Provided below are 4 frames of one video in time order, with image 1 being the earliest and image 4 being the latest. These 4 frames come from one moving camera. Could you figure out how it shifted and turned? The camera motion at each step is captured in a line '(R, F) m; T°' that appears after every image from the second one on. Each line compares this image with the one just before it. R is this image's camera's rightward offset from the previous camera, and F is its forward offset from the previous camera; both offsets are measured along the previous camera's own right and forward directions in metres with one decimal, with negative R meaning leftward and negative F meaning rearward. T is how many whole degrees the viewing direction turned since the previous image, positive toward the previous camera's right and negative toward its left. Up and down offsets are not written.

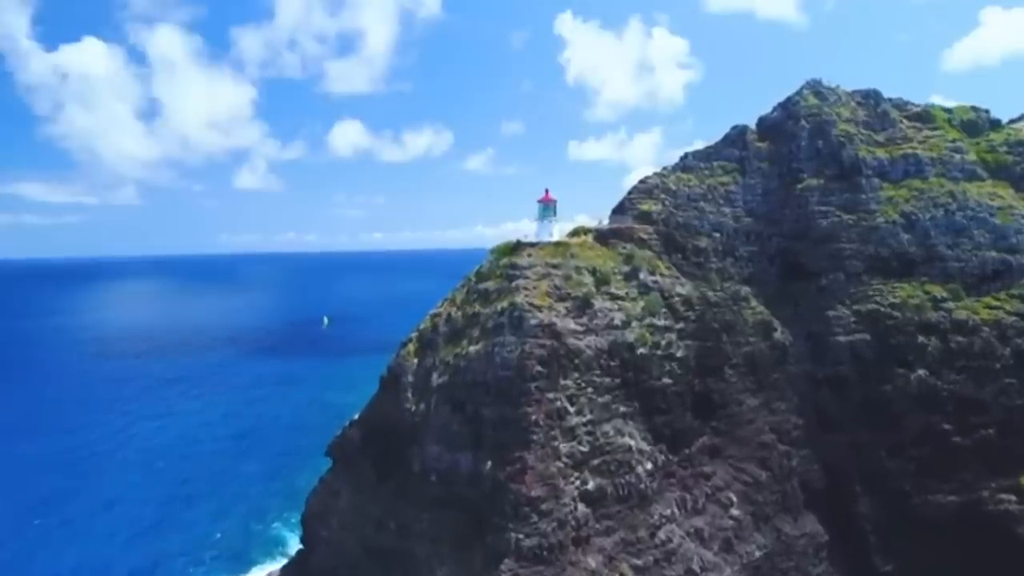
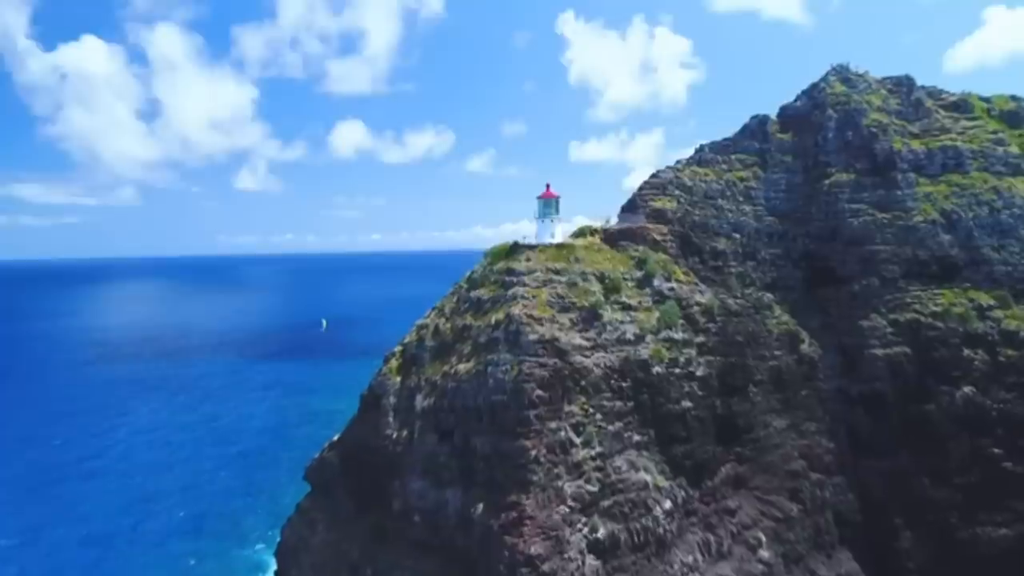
(+0.1, +3.8) m; 0°
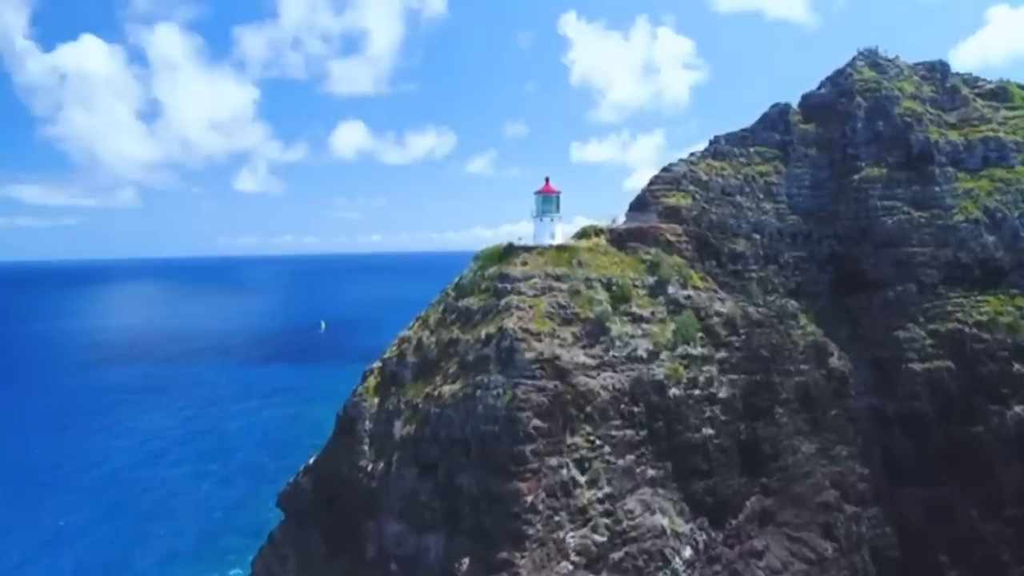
(+0.2, +3.4) m; 0°
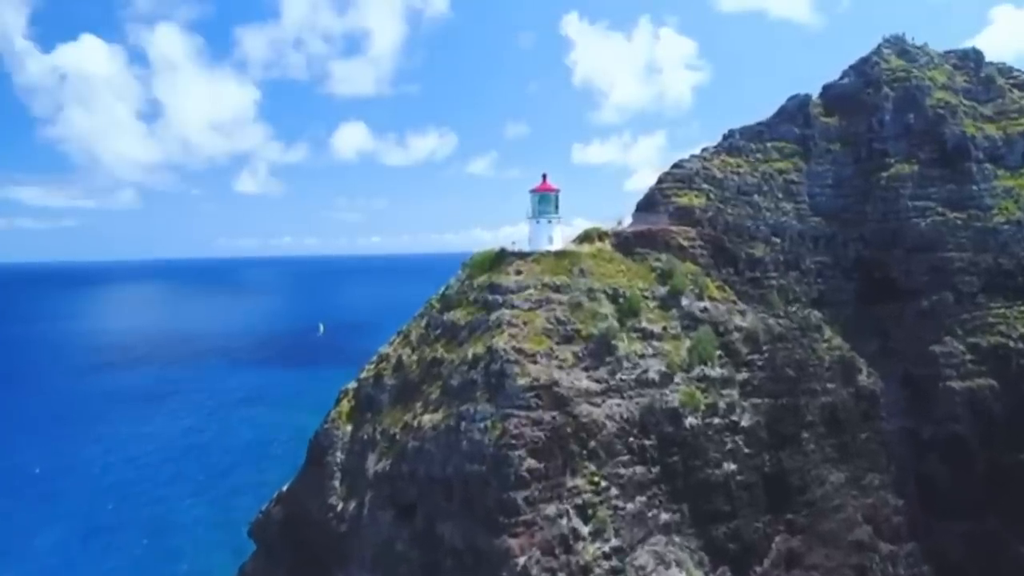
(+0.2, +2.9) m; 0°
